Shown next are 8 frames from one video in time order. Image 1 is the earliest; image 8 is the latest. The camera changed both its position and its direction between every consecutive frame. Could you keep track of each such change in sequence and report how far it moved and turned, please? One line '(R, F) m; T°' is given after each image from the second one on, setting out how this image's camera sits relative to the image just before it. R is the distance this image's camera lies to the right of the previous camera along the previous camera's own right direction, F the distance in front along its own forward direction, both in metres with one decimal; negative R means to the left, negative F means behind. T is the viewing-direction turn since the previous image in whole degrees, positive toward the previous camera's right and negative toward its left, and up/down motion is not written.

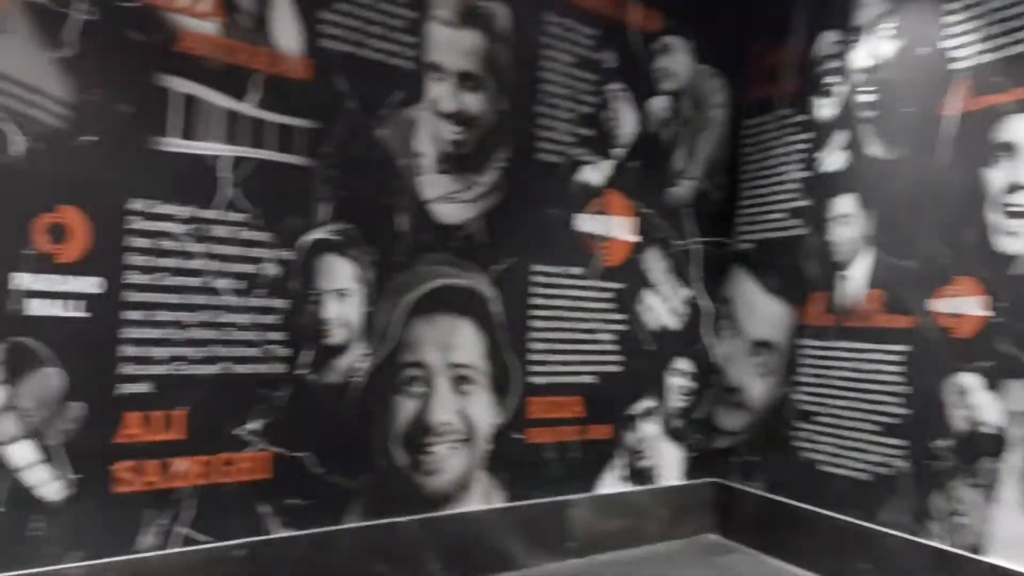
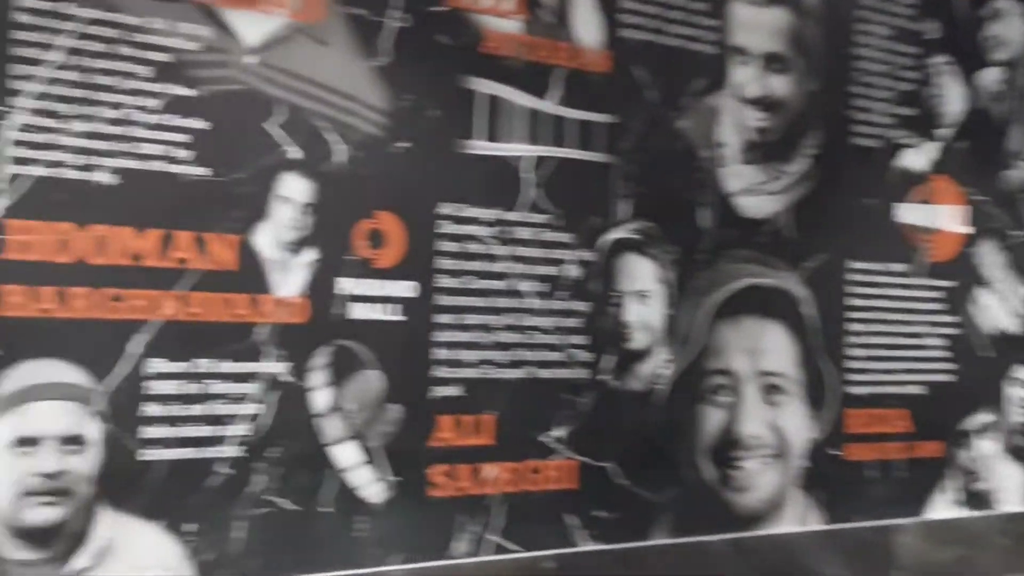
(-0.2, +0.2) m; -15°
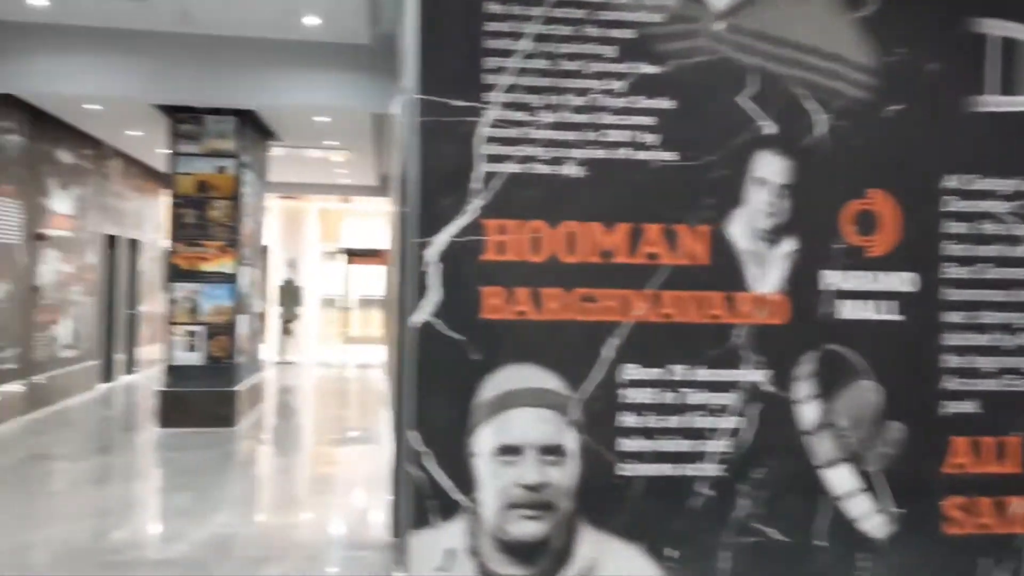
(-0.3, +0.3) m; -22°
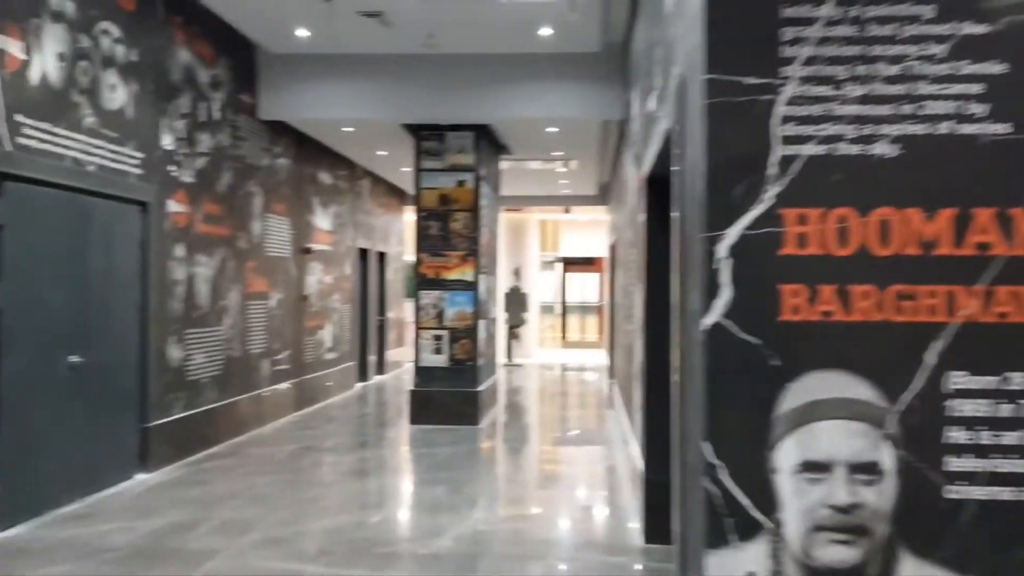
(-0.2, 0.0) m; -13°
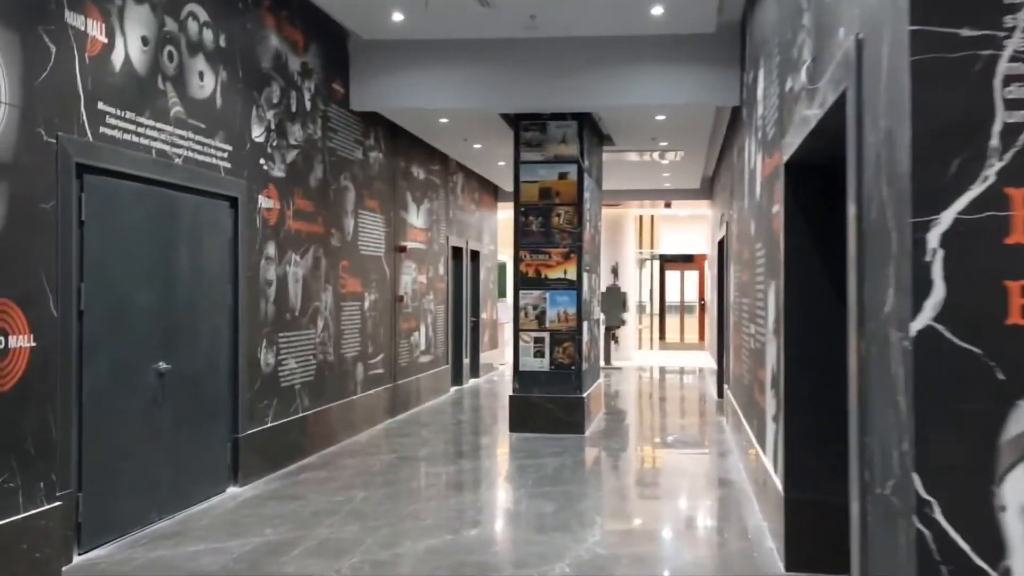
(-0.1, +0.4) m; -5°
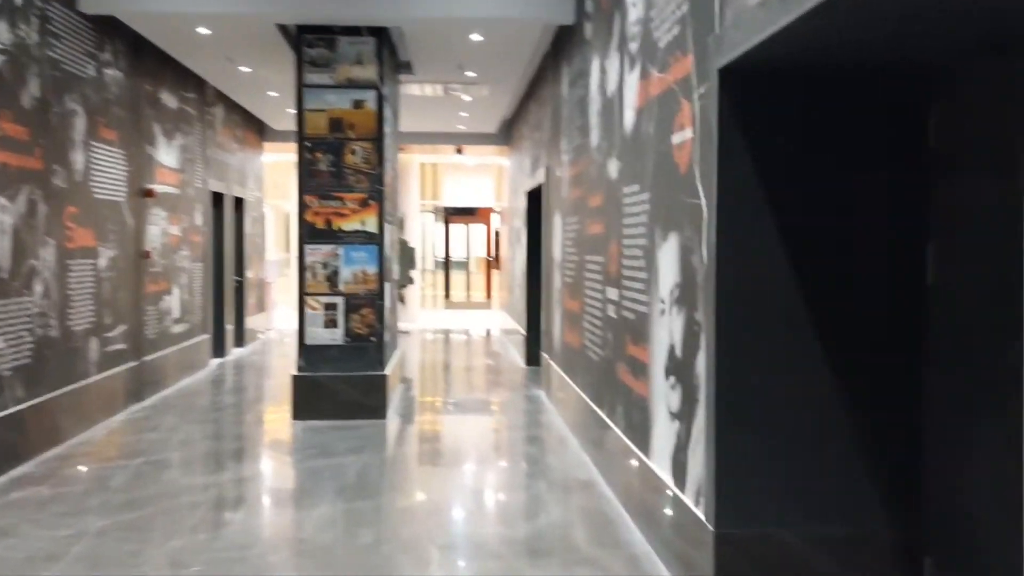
(-0.2, +1.0) m; +15°
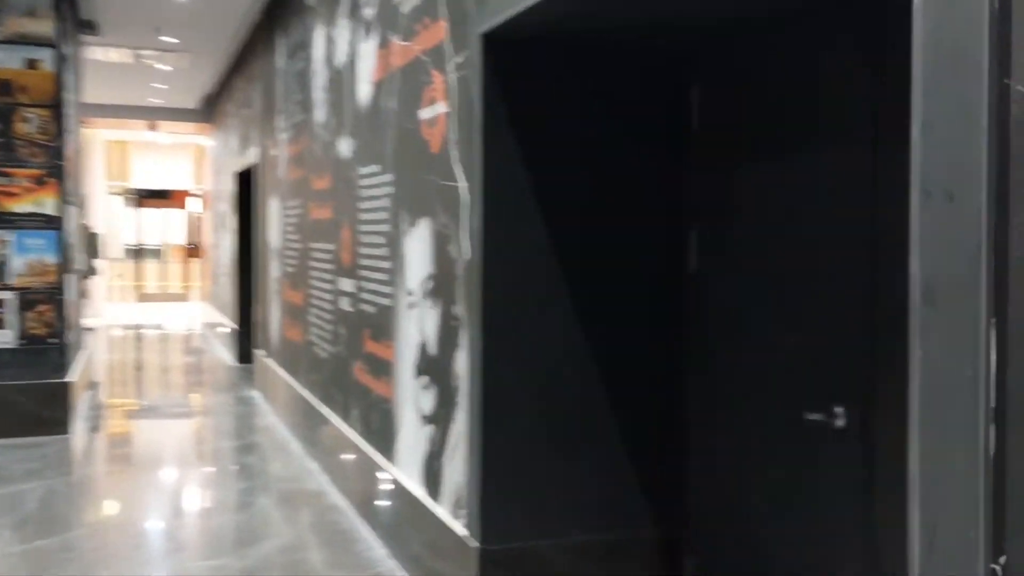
(-0.1, +0.3) m; +18°
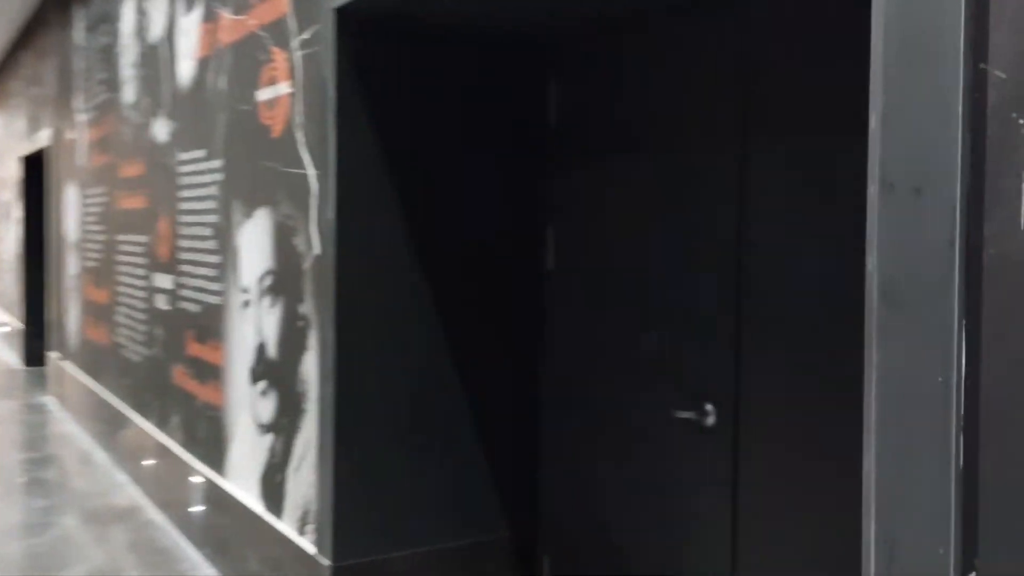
(-0.1, +0.1) m; +12°
